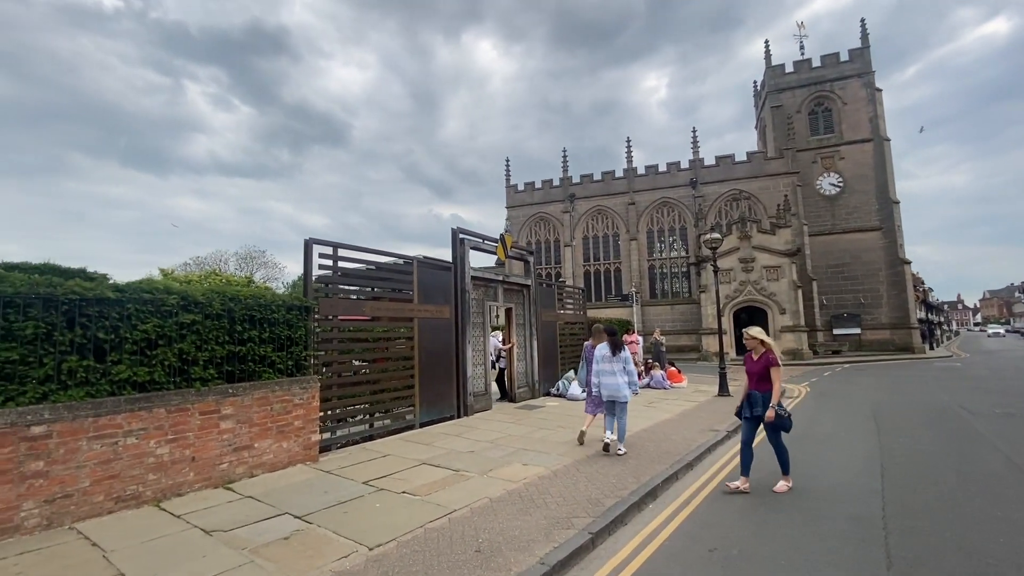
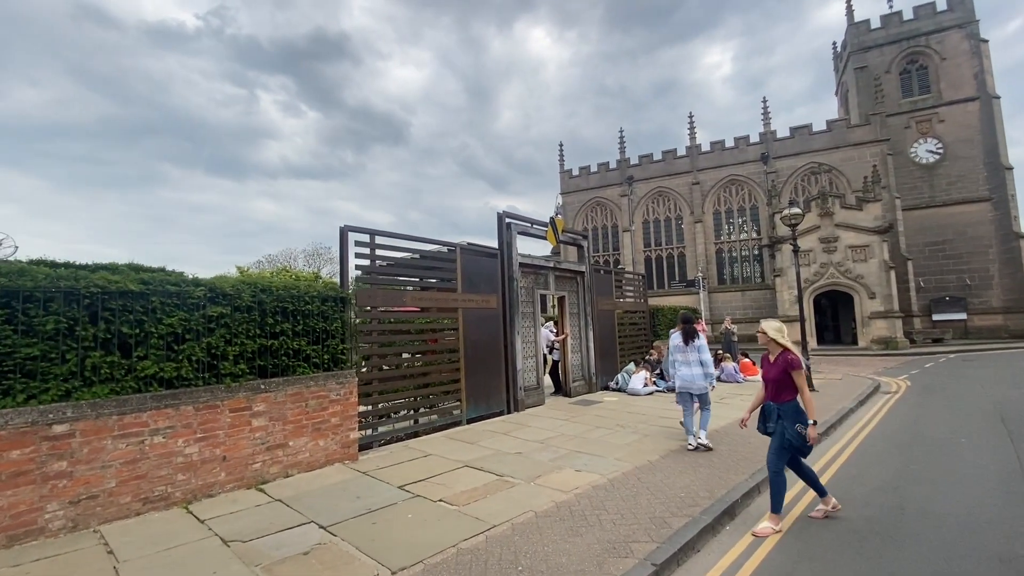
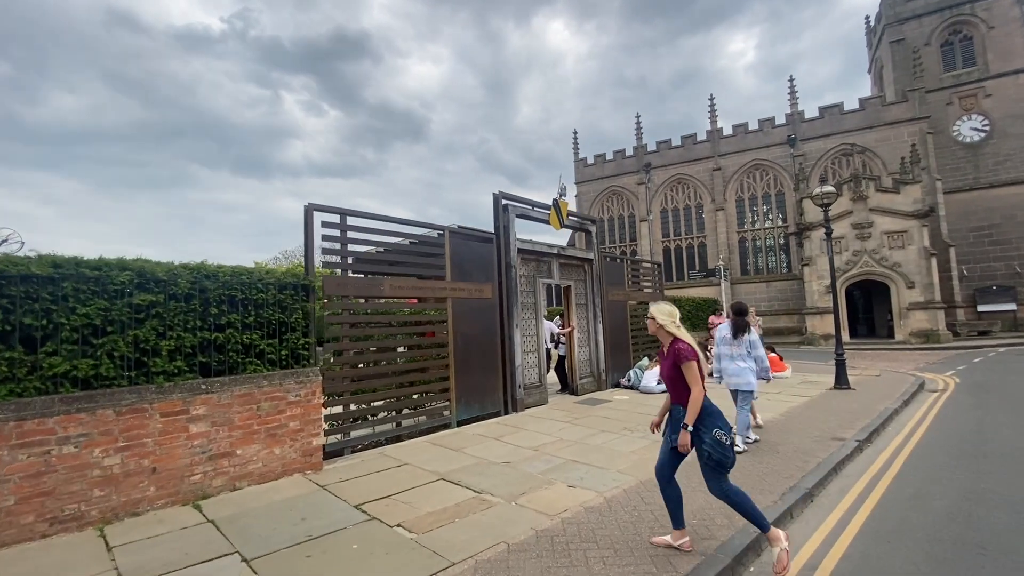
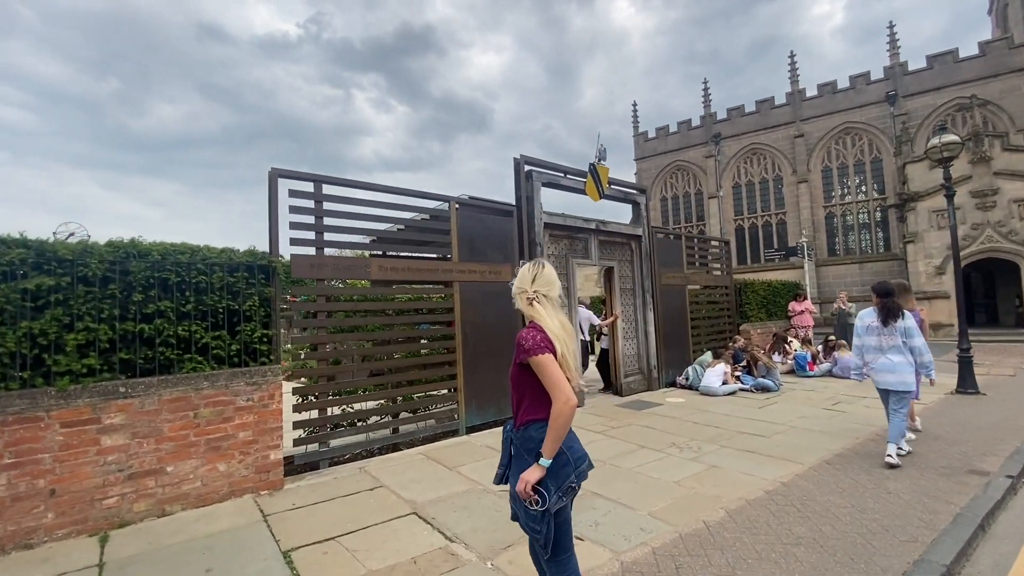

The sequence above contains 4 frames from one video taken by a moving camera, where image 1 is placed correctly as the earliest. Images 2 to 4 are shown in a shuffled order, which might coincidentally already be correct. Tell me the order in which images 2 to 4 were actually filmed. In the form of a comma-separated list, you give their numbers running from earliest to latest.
2, 3, 4
